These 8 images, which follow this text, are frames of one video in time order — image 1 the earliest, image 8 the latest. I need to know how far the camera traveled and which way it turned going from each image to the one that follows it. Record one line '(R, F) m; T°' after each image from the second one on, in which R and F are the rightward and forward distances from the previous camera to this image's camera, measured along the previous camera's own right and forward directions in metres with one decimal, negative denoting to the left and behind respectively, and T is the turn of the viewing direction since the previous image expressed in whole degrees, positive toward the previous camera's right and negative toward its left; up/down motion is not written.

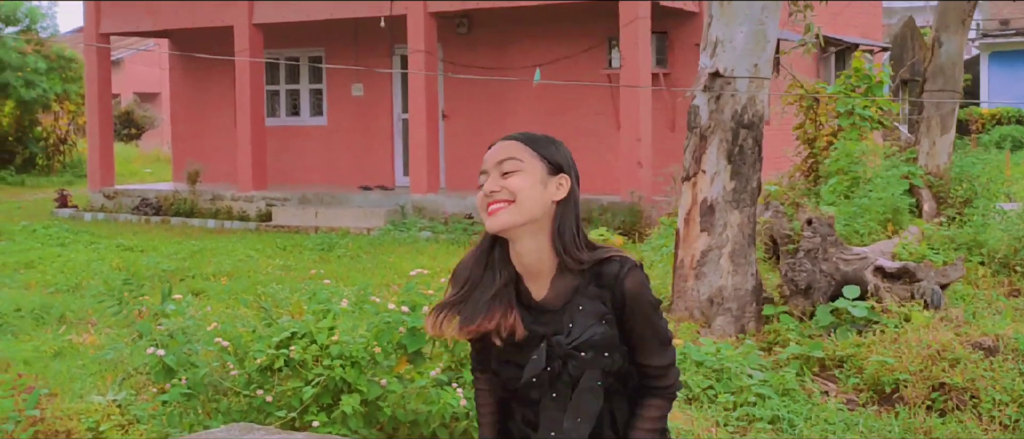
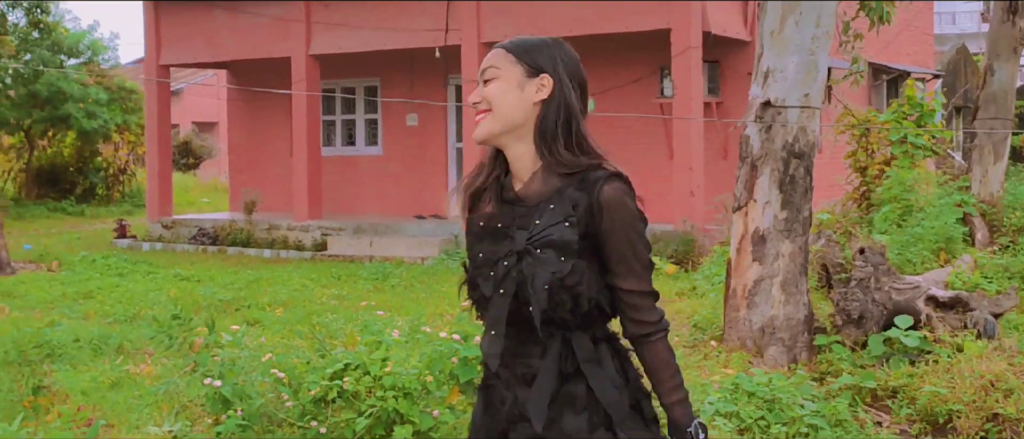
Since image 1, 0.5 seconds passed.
(0.0, -0.1) m; -2°
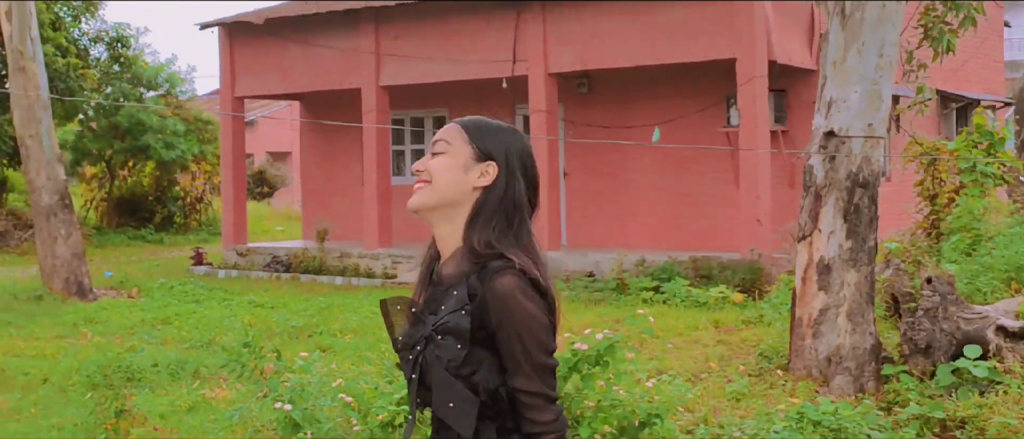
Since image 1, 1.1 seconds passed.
(0.0, -0.1) m; -3°
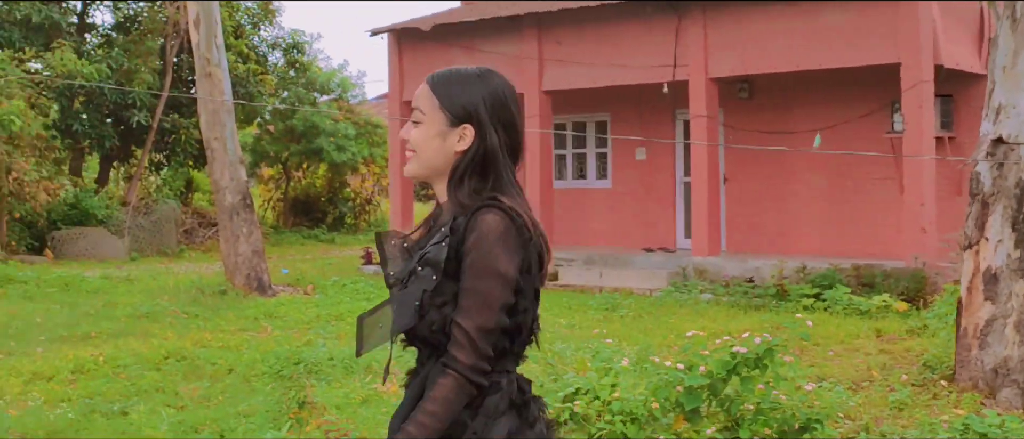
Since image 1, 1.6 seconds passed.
(0.0, -0.2) m; -7°
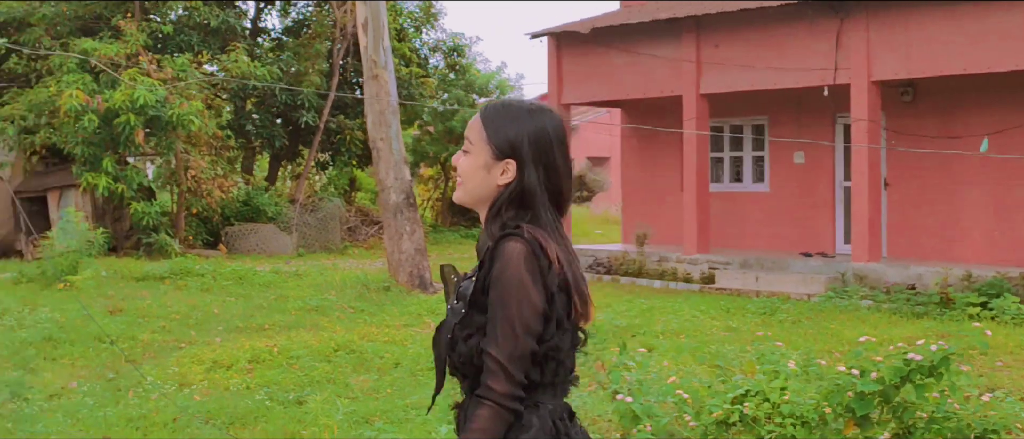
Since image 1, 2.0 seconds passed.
(-0.1, -0.1) m; -7°
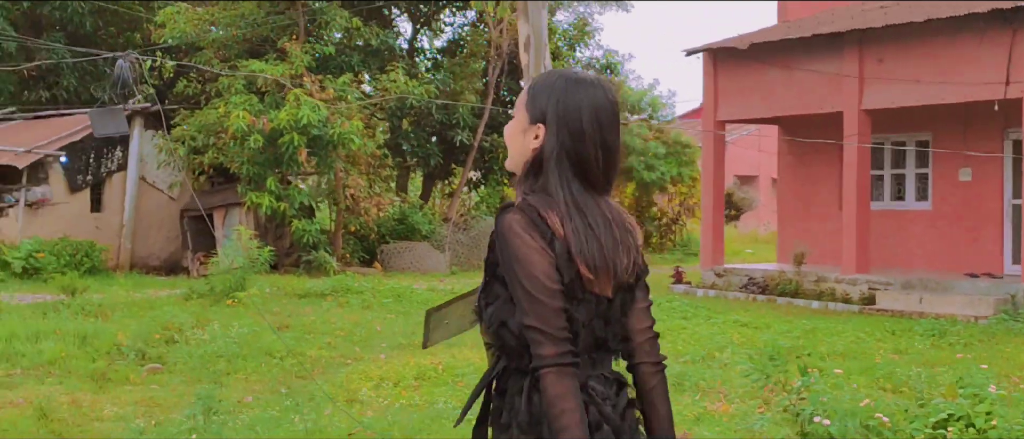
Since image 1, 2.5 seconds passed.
(-0.2, 0.0) m; -6°
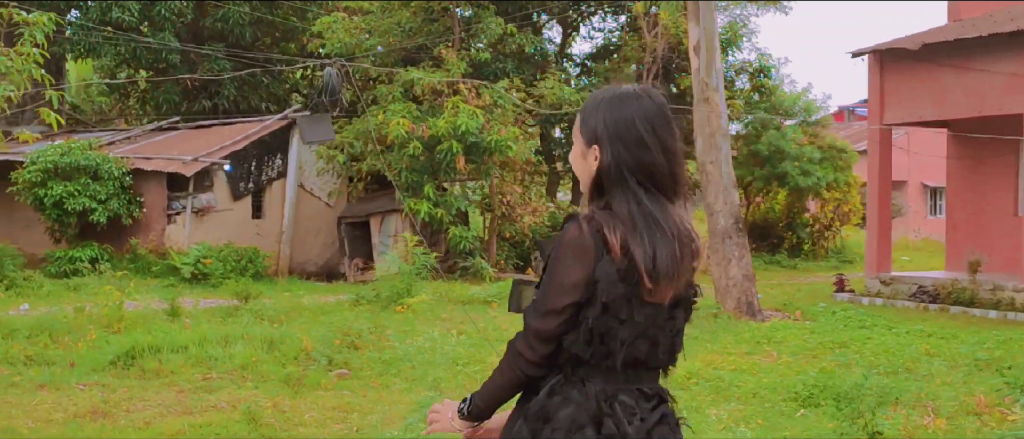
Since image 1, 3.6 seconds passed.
(-0.5, +0.1) m; -5°
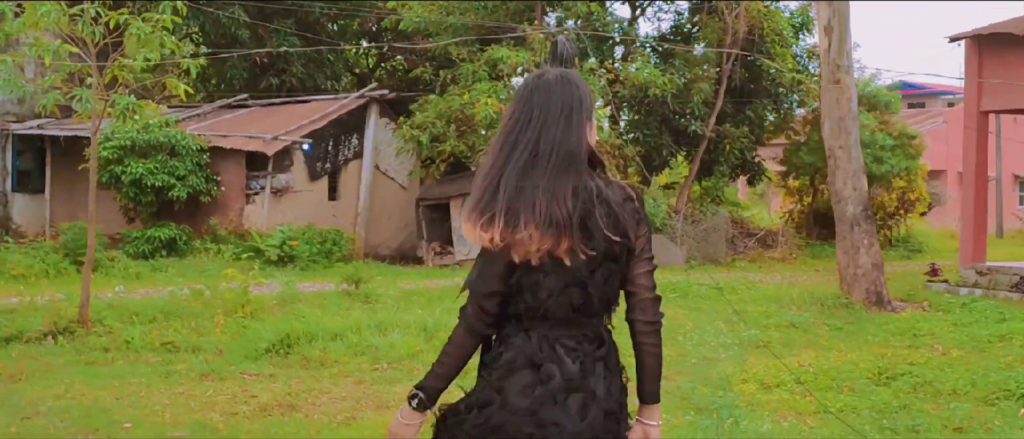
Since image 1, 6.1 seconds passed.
(-1.3, +0.4) m; +3°
